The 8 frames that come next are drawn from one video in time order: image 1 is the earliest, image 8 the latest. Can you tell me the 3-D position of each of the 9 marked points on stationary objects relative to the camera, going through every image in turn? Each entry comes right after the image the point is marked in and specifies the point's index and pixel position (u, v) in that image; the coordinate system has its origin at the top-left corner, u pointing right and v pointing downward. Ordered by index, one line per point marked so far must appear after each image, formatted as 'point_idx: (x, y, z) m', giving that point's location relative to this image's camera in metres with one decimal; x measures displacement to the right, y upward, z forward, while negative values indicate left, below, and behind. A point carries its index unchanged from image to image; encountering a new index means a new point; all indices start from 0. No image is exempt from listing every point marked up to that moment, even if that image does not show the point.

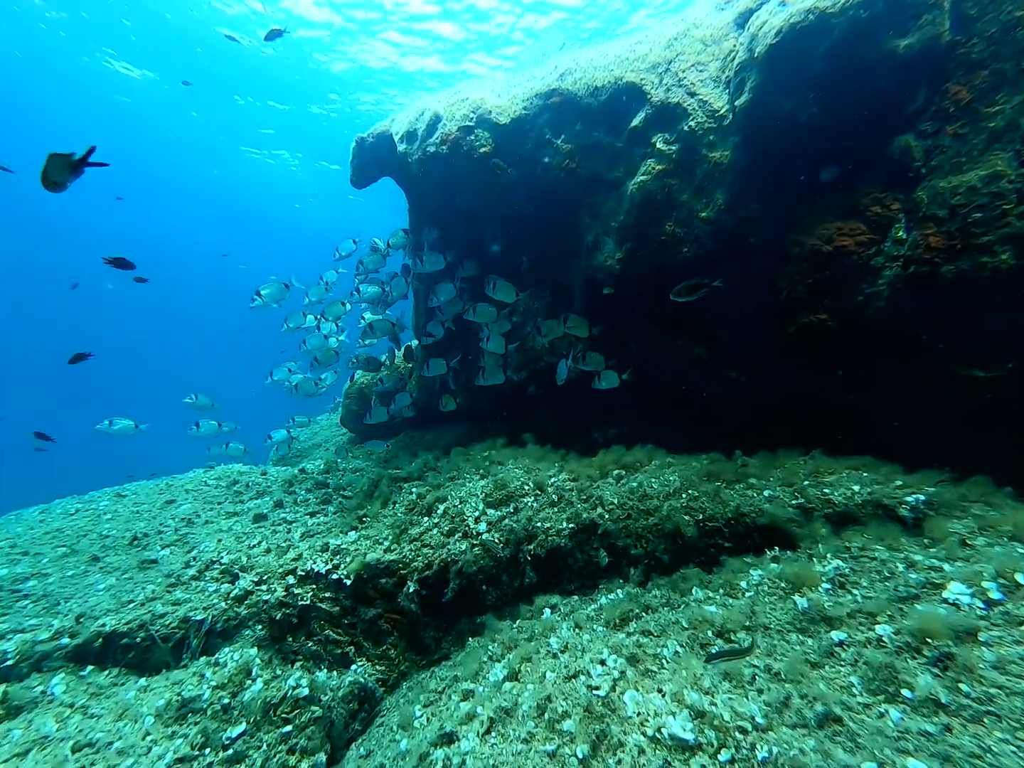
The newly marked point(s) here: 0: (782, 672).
0: (+1.4, -1.5, +2.4) m
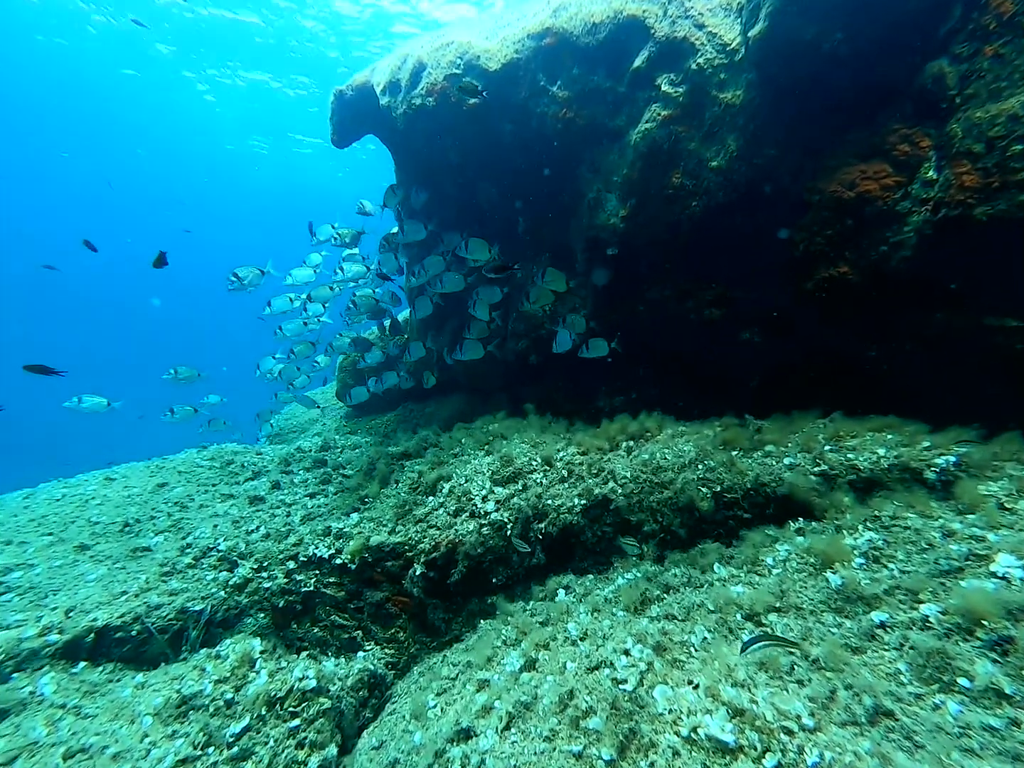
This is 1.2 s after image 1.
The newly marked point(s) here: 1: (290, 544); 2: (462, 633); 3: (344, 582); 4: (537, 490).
0: (+1.5, -1.3, +2.2) m
1: (-2.3, -1.7, +4.8) m
2: (-0.5, -2.3, +4.3) m
3: (-1.6, -1.9, +4.4) m
4: (+0.3, -1.1, +4.7) m
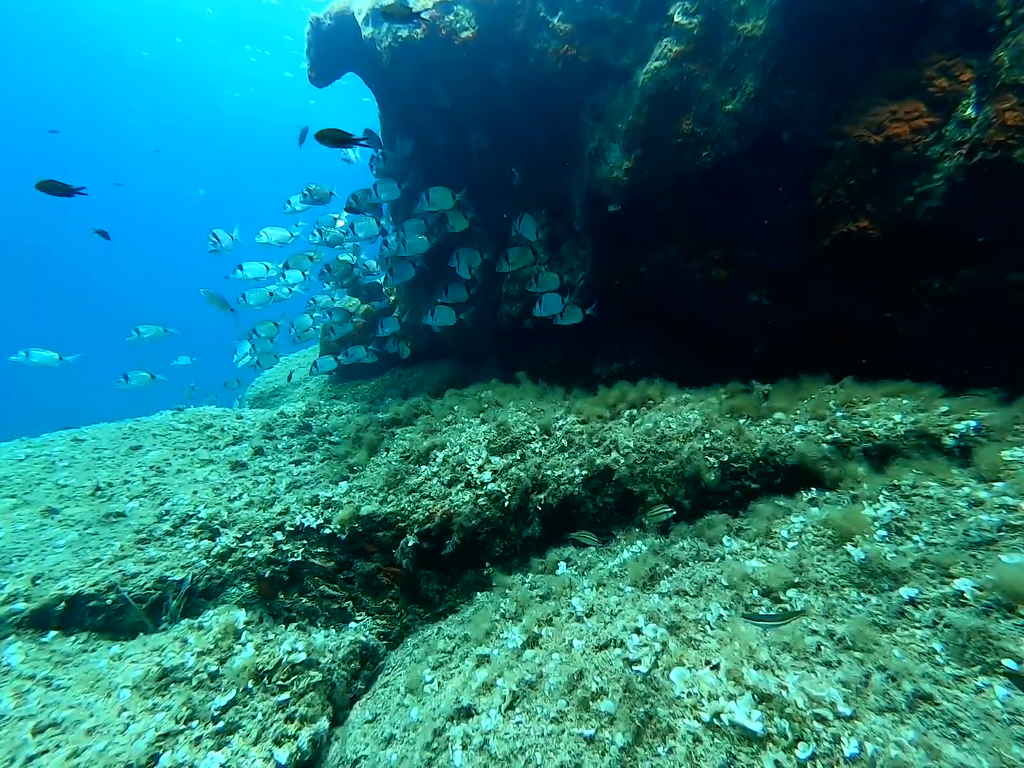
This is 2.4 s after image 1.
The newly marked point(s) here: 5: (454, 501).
0: (+1.5, -1.2, +2.1) m
1: (-2.4, -1.3, +4.6) m
2: (-0.5, -2.0, +4.2) m
3: (-1.7, -1.6, +4.3) m
4: (+0.2, -0.8, +4.5) m
5: (-0.5, -1.1, +4.3) m
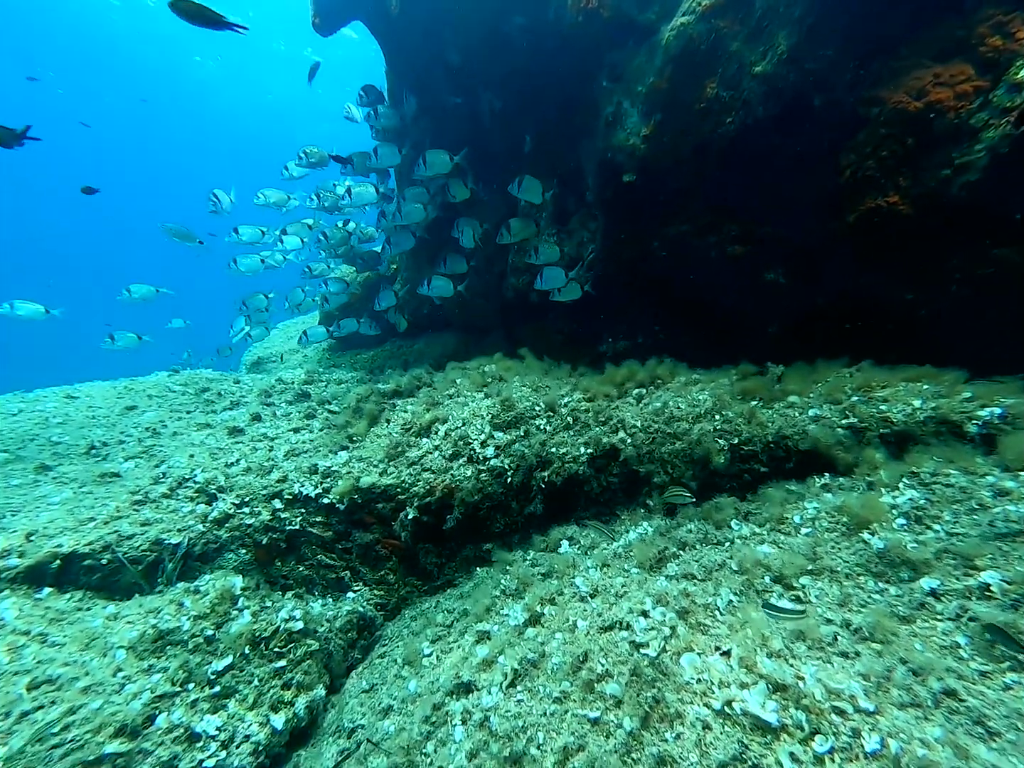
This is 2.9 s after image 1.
0: (+1.6, -1.1, +2.0) m
1: (-2.4, -0.9, +4.5) m
2: (-0.5, -1.7, +4.1) m
3: (-1.7, -1.3, +4.2) m
4: (+0.3, -0.5, +4.4) m
5: (-0.5, -0.9, +4.3) m
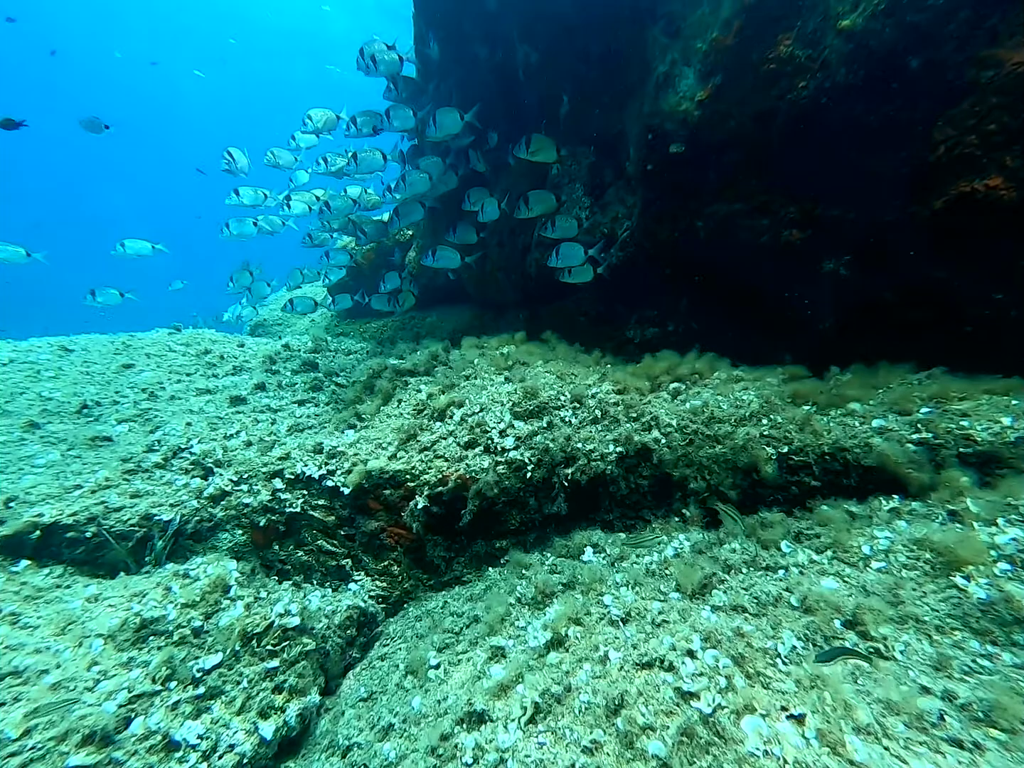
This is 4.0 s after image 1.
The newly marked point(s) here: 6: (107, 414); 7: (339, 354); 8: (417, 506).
0: (+1.7, -1.2, +1.7) m
1: (-2.2, -0.7, +4.2) m
2: (-0.4, -1.6, +3.8) m
3: (-1.5, -1.0, +3.9) m
4: (+0.5, -0.4, +4.0) m
5: (-0.3, -0.7, +3.9) m
6: (-4.4, -0.3, +4.9) m
7: (-2.6, +0.5, +7.0) m
8: (-0.8, -1.0, +3.9) m
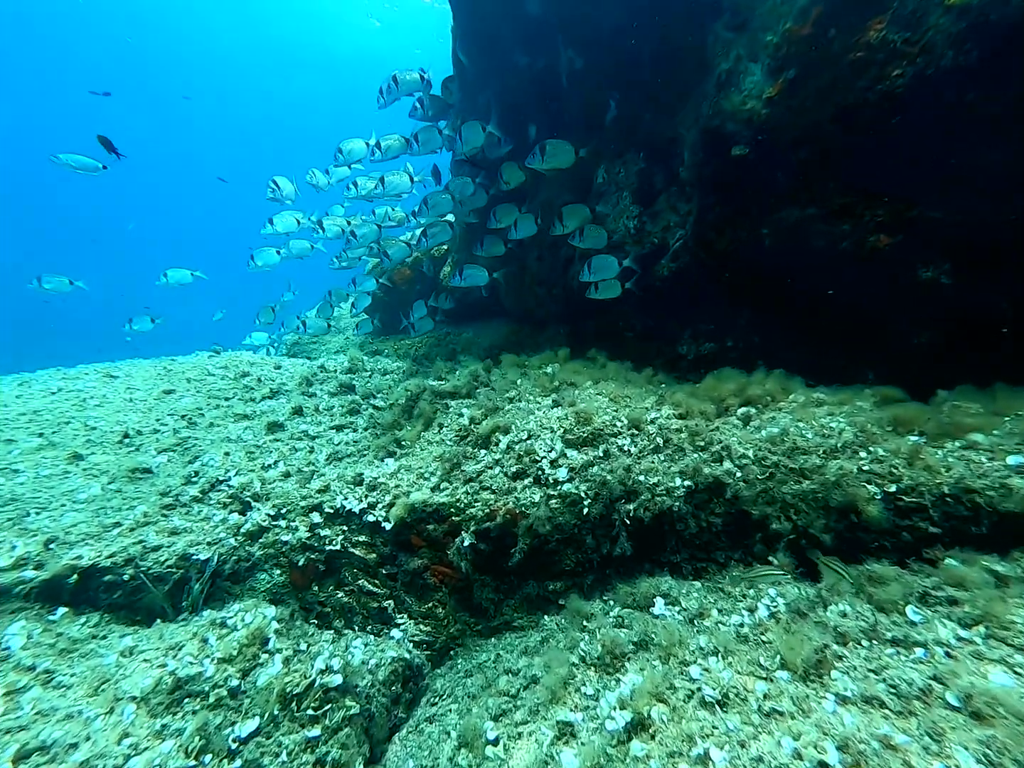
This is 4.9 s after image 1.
0: (+2.0, -1.3, +1.2) m
1: (-1.7, -0.9, +4.0) m
2: (0.0, -1.8, +3.5) m
3: (-1.1, -1.3, +3.6) m
4: (+0.9, -0.6, +3.6) m
5: (+0.1, -0.9, +3.6) m
6: (-3.9, -0.7, +4.9) m
7: (-2.0, +0.1, +6.8) m
8: (-0.4, -1.3, +3.5) m
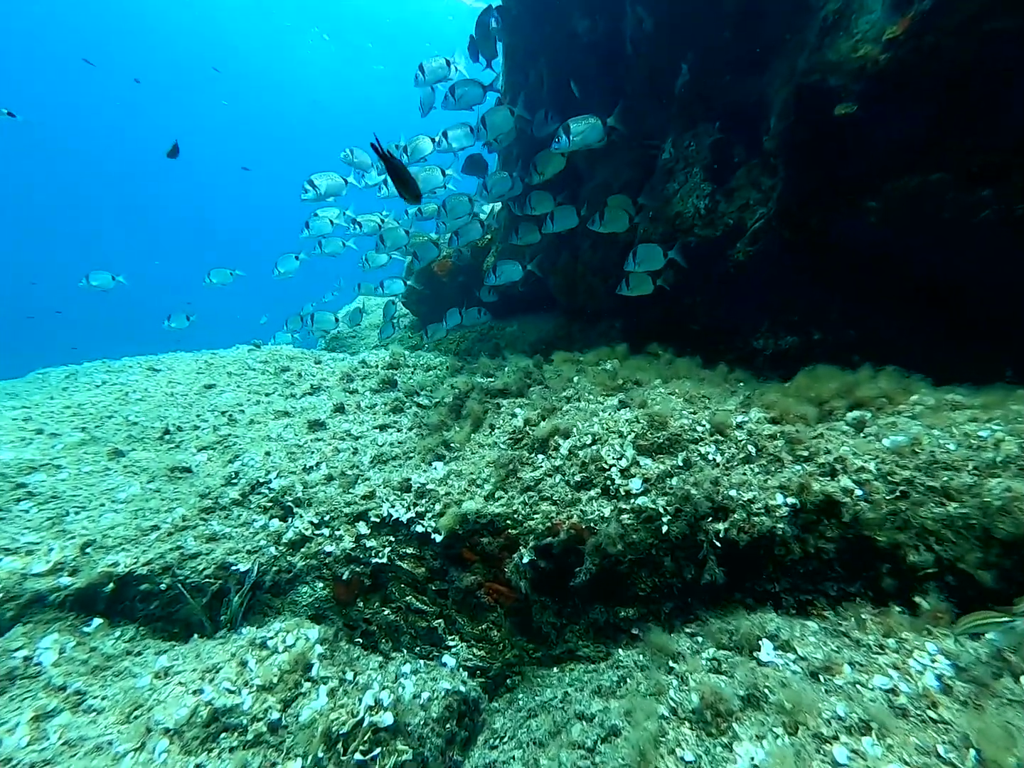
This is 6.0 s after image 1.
0: (+2.3, -1.3, +0.6) m
1: (-1.2, -0.9, +3.6) m
2: (+0.5, -1.8, +3.0) m
3: (-0.6, -1.3, +3.2) m
4: (+1.4, -0.6, +3.1) m
5: (+0.5, -0.9, +3.1) m
6: (-3.3, -0.6, +4.7) m
7: (-1.3, +0.2, +6.5) m
8: (+0.1, -1.2, +3.1) m
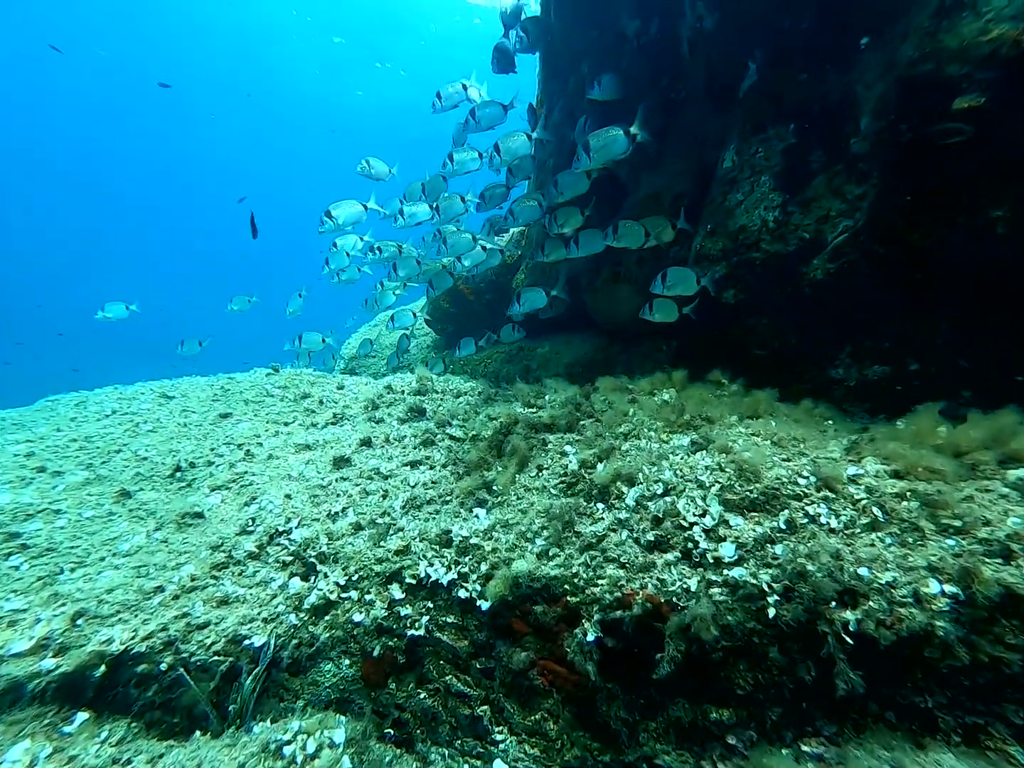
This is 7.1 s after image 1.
0: (+2.5, -1.5, -0.1) m
1: (-0.8, -1.2, +3.1) m
2: (+0.9, -2.1, +2.4) m
3: (-0.2, -1.5, +2.7) m
4: (+1.8, -0.9, +2.5) m
5: (+0.9, -1.2, +2.5) m
6: (-2.8, -0.9, +4.2) m
7: (-0.8, -0.2, +6.0) m
8: (+0.5, -1.5, +2.5) m
